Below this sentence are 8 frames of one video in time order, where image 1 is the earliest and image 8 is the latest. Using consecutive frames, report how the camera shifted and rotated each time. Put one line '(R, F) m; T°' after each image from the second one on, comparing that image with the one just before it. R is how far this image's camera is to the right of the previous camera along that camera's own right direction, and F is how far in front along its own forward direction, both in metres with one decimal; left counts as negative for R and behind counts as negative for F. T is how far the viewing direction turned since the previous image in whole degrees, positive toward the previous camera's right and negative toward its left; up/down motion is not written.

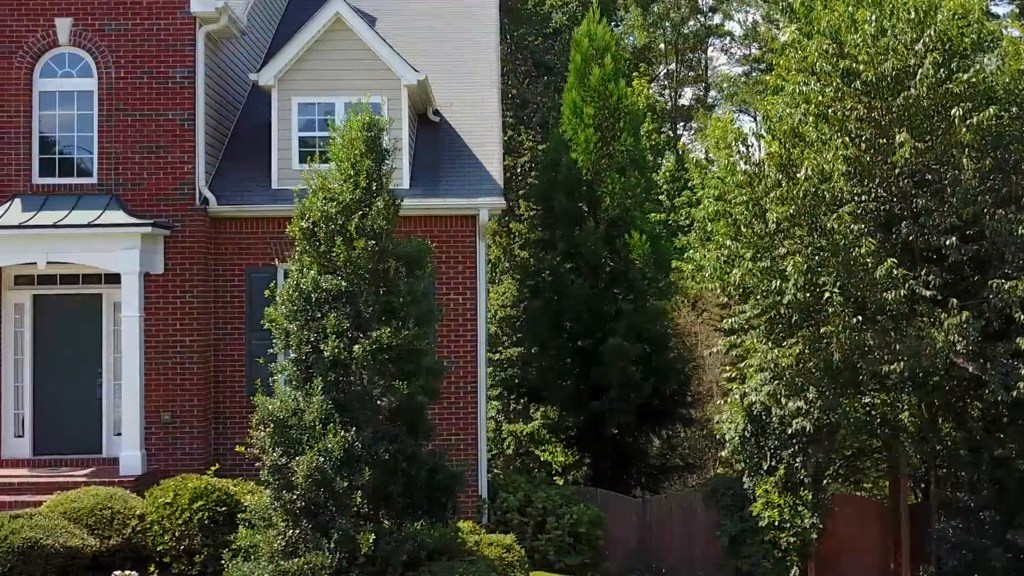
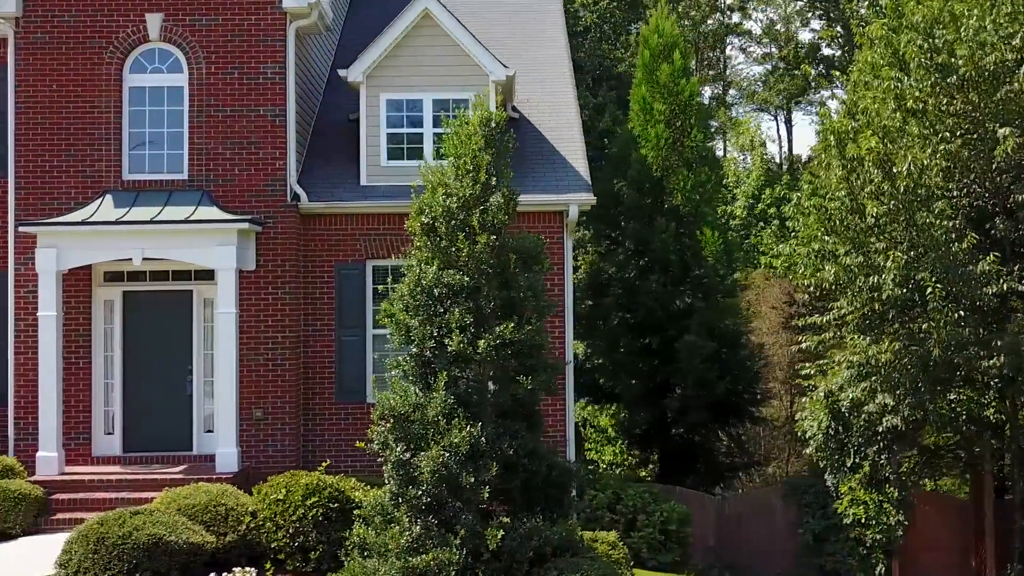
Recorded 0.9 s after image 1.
(-1.0, +0.1) m; 0°
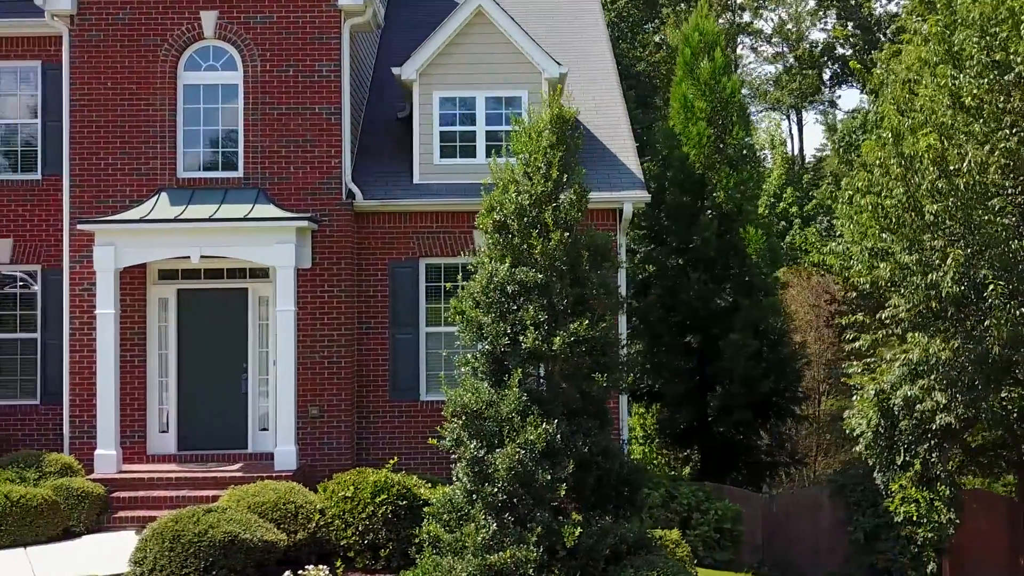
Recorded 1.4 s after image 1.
(-0.6, 0.0) m; 0°
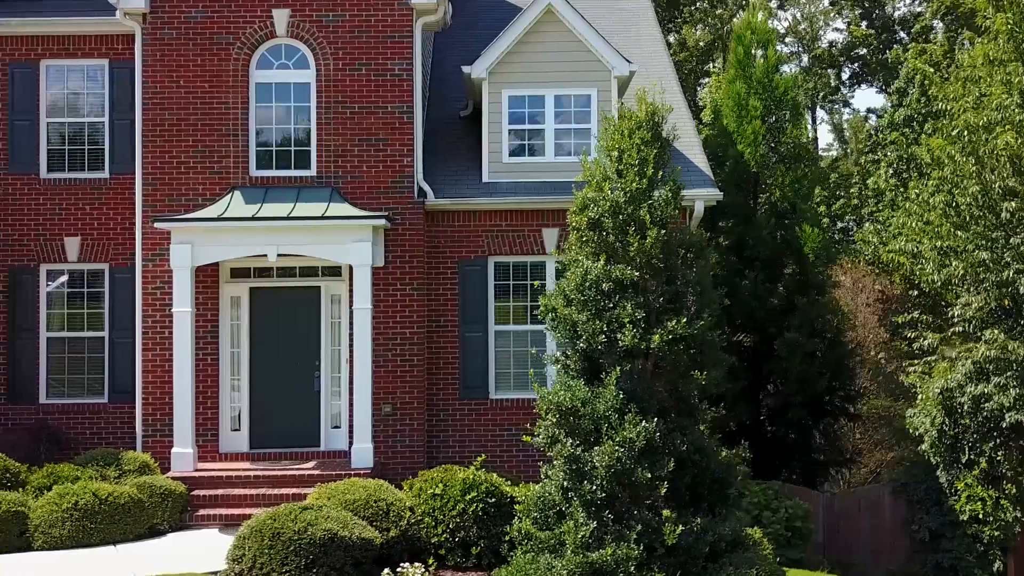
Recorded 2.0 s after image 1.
(-0.8, 0.0) m; 0°
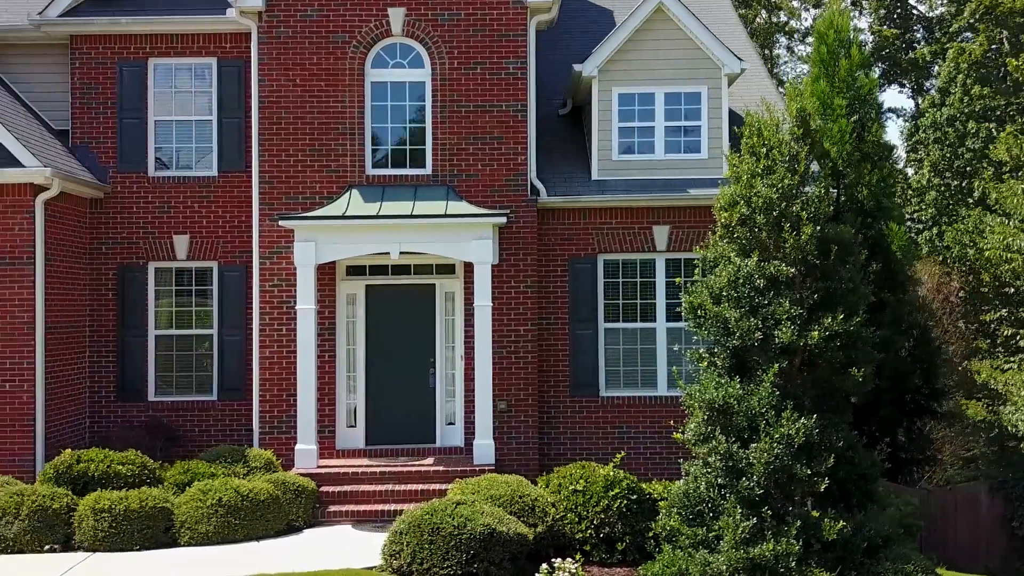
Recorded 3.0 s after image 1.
(-1.3, 0.0) m; 0°
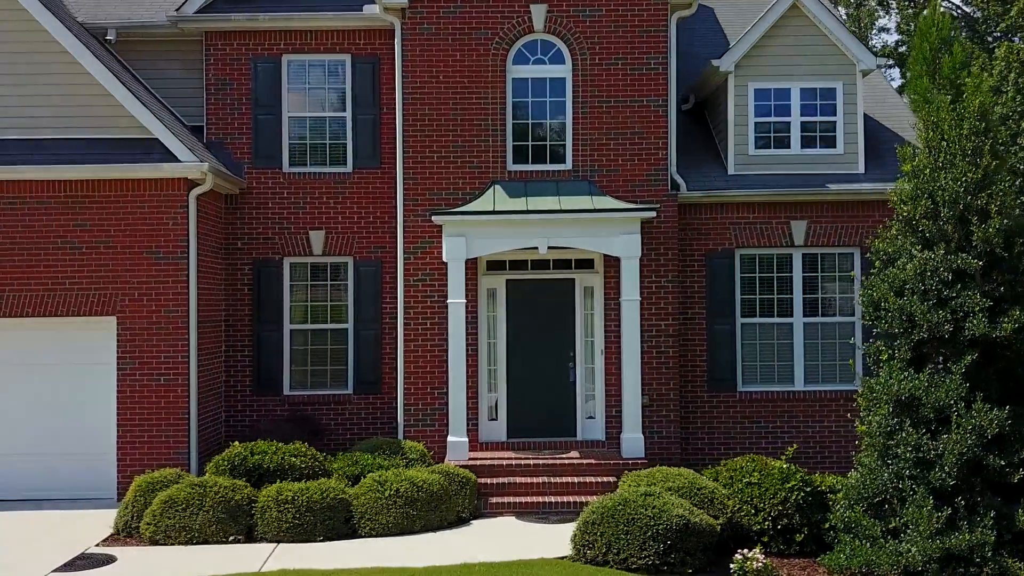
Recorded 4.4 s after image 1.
(-1.6, -0.1) m; 0°
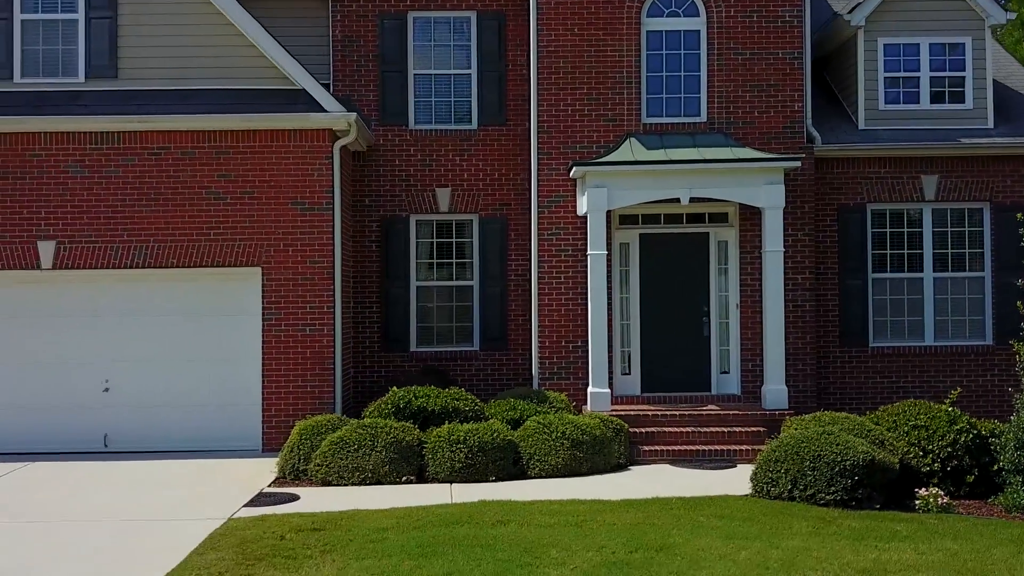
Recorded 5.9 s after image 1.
(-1.5, 0.0) m; 0°
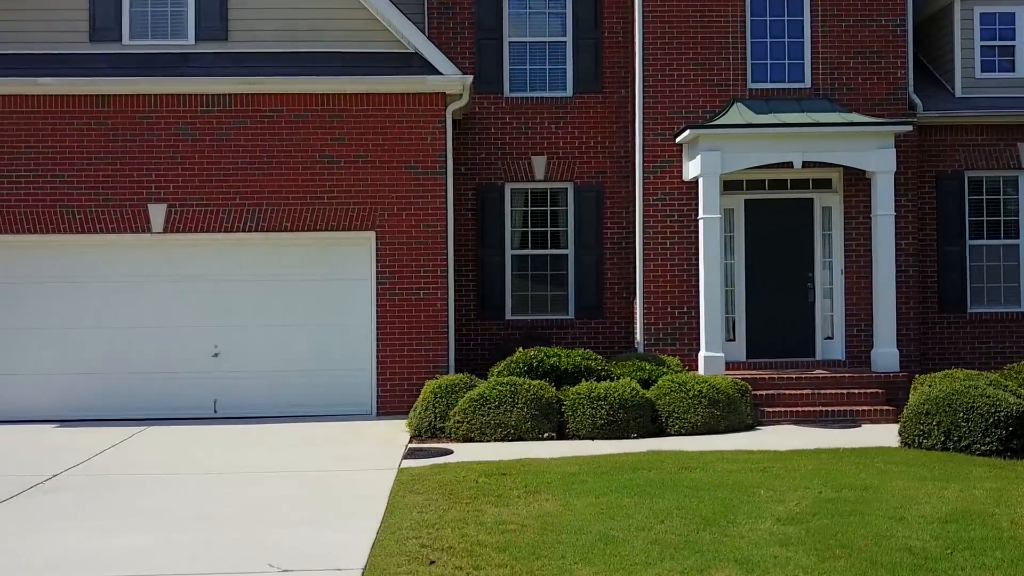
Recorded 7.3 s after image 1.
(-1.5, +0.1) m; +1°
